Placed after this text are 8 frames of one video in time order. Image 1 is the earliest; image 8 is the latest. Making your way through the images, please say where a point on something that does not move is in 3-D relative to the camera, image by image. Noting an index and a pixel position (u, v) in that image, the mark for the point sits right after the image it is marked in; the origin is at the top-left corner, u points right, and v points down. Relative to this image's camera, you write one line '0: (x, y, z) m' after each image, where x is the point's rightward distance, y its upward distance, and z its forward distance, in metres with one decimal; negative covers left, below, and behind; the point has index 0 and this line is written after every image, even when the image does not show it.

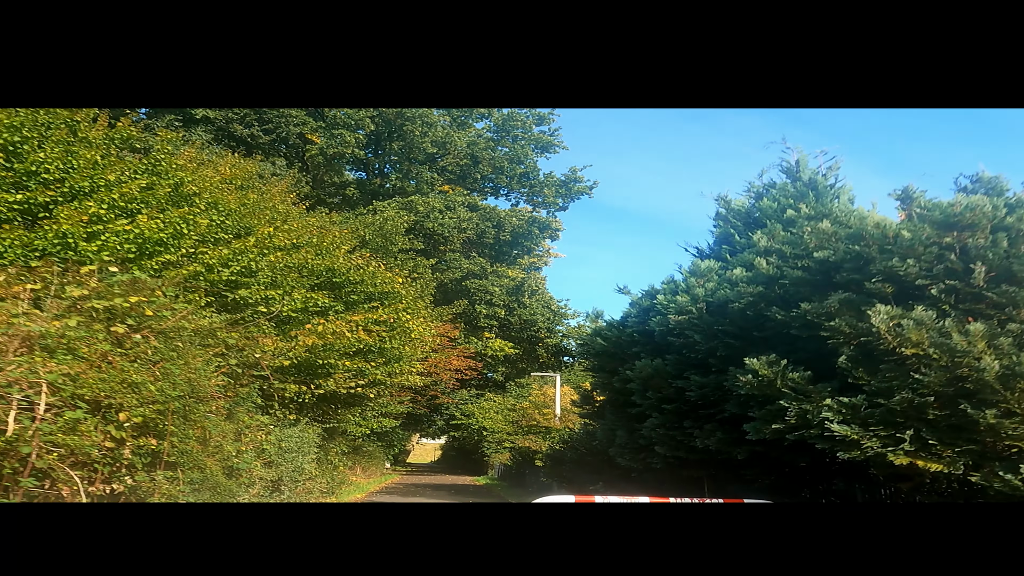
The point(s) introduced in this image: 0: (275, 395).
0: (-2.7, -1.2, +8.0) m
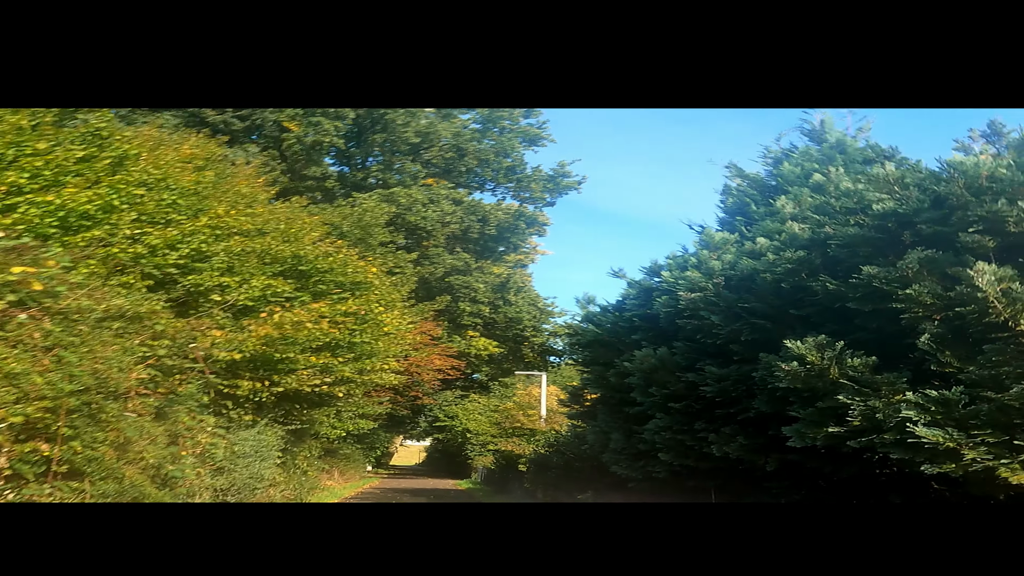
0: (-2.9, -1.0, +7.2) m
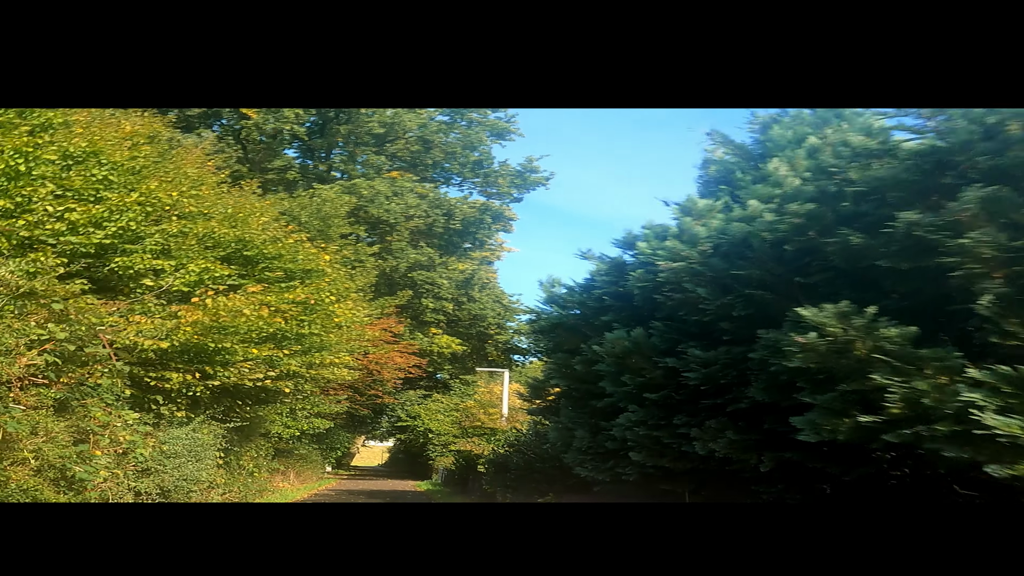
0: (-3.3, -0.9, +6.5) m
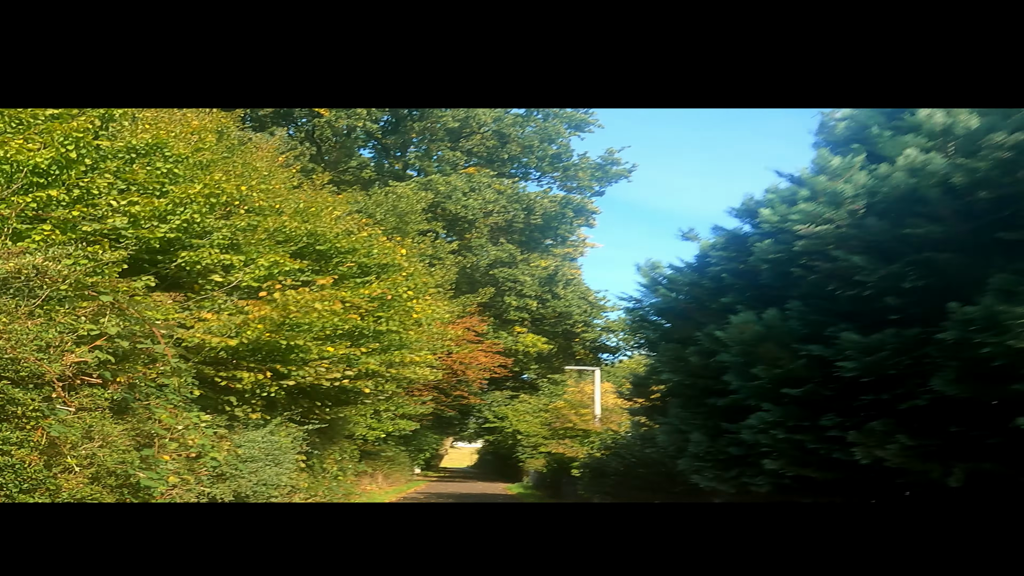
0: (-2.5, -0.9, +6.3) m
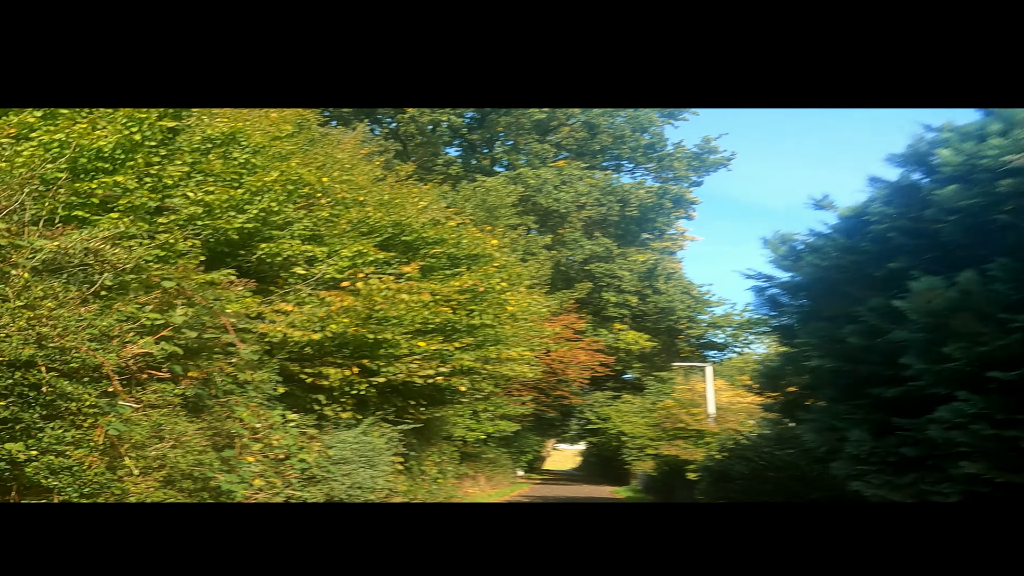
0: (-1.6, -0.8, +6.0) m
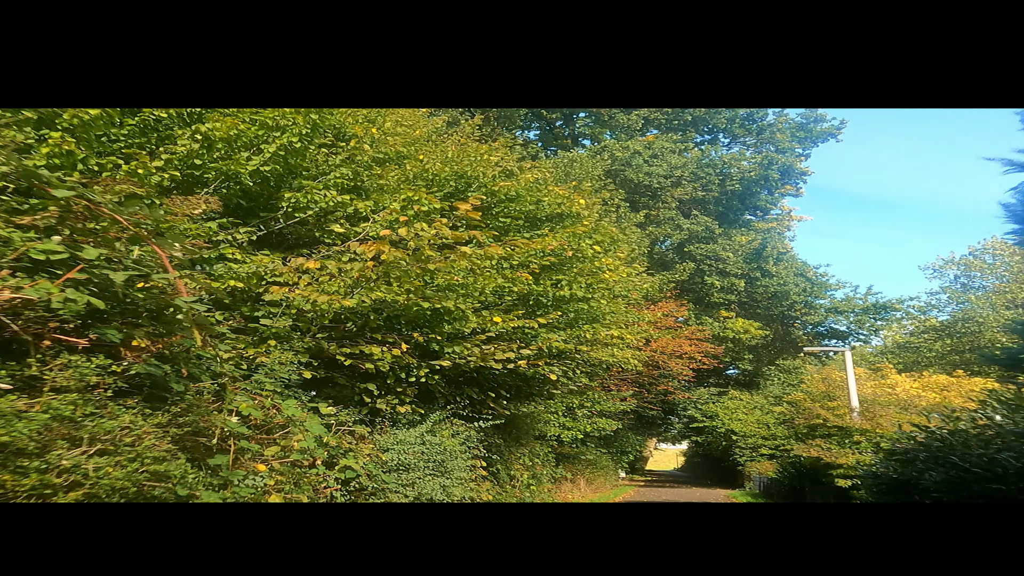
0: (-1.0, -0.6, +4.9) m
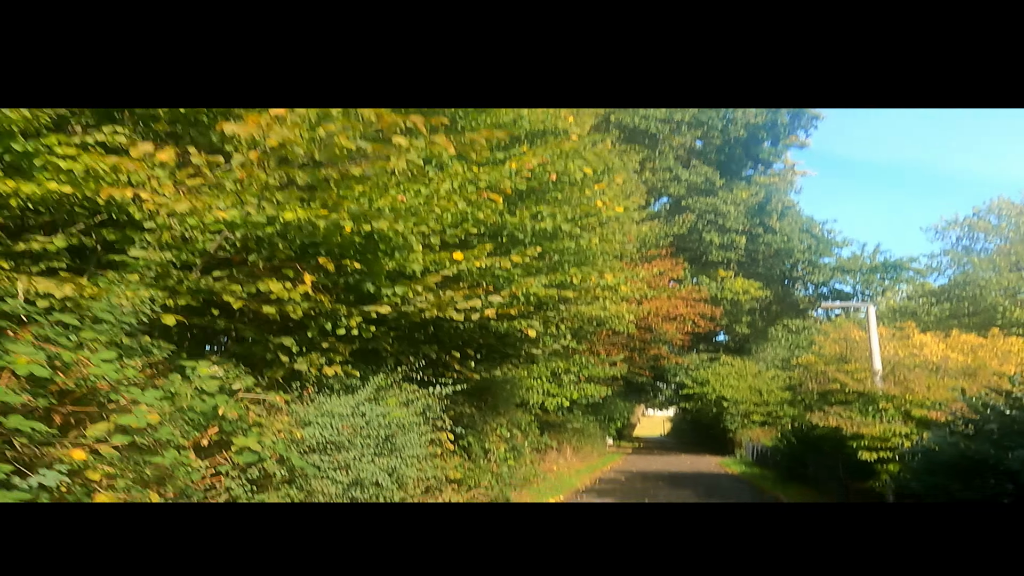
0: (-1.1, -0.2, +3.8) m
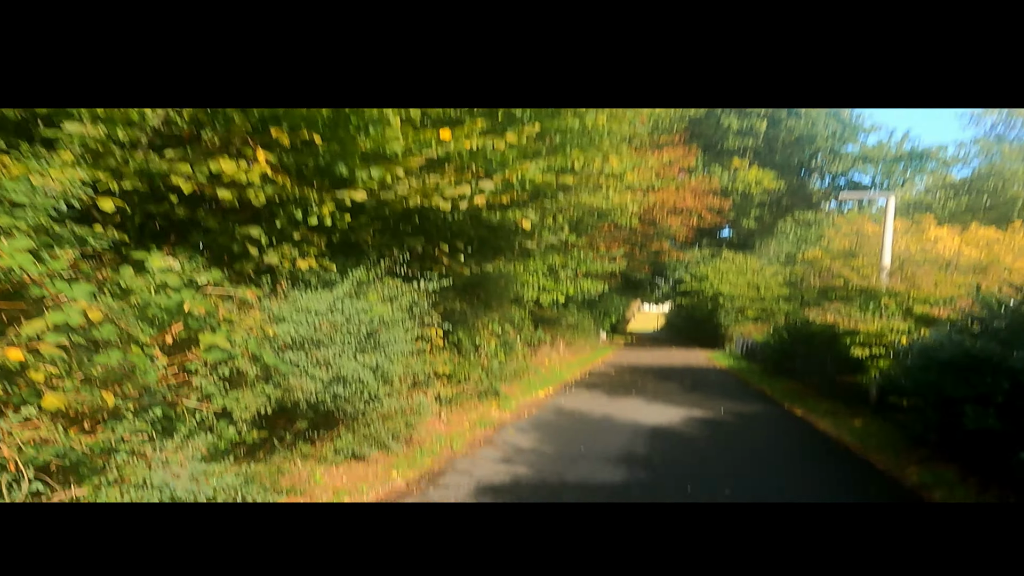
0: (-1.2, +0.3, +3.4) m
